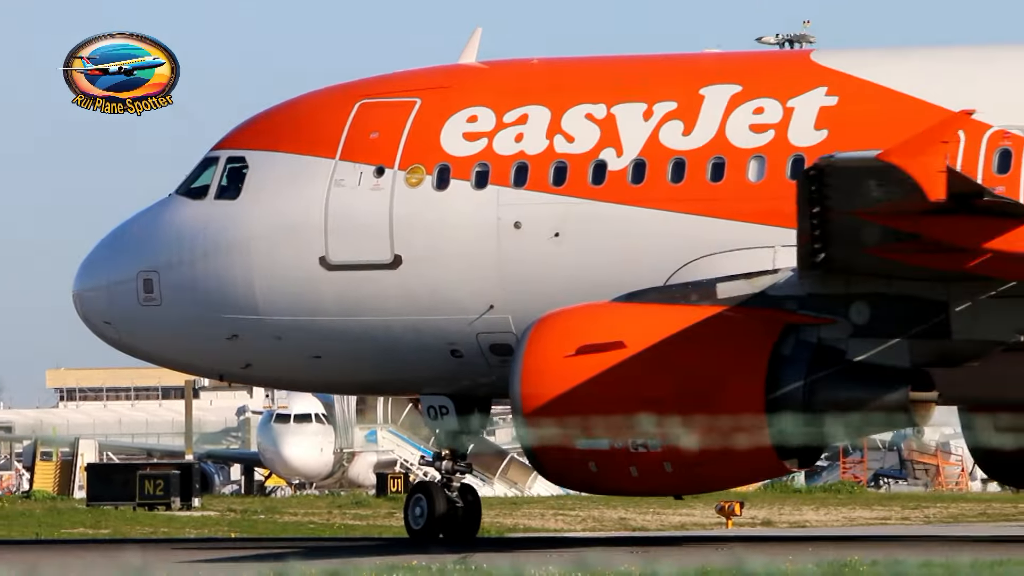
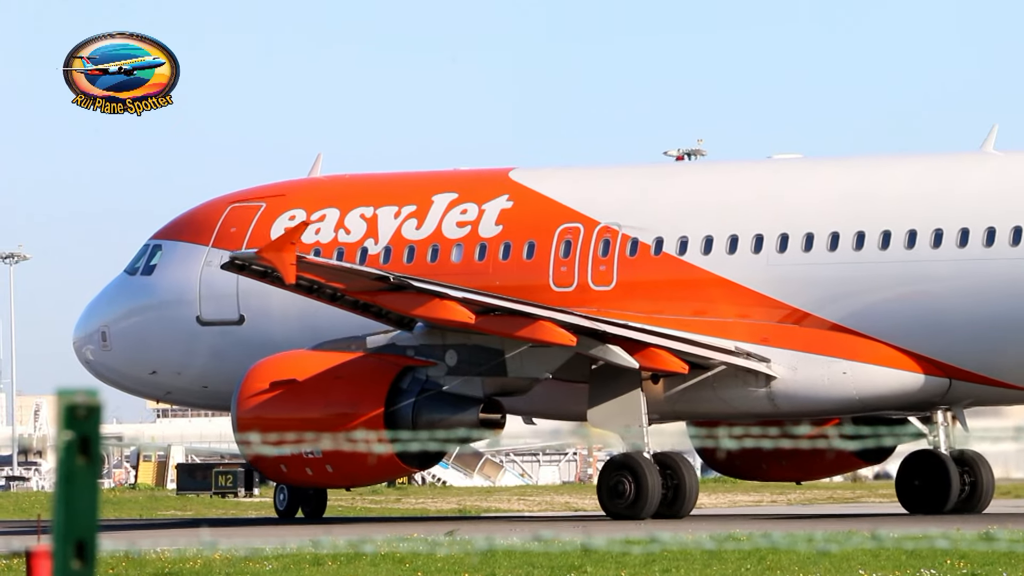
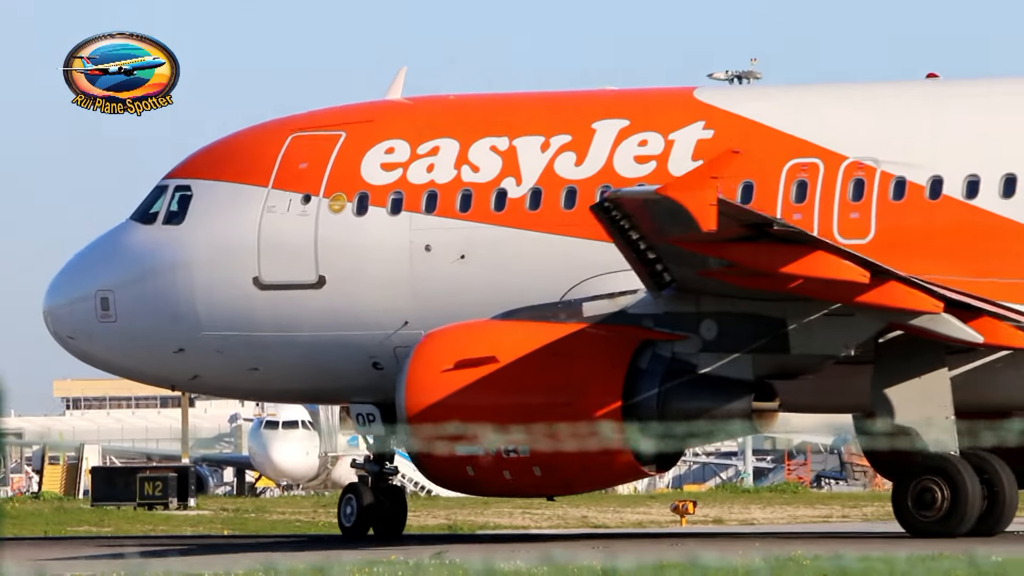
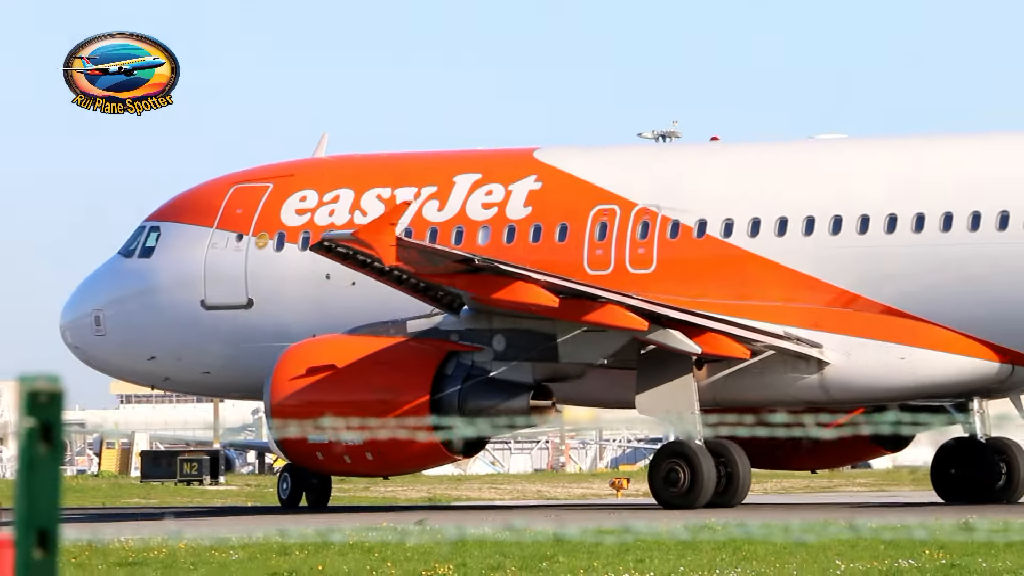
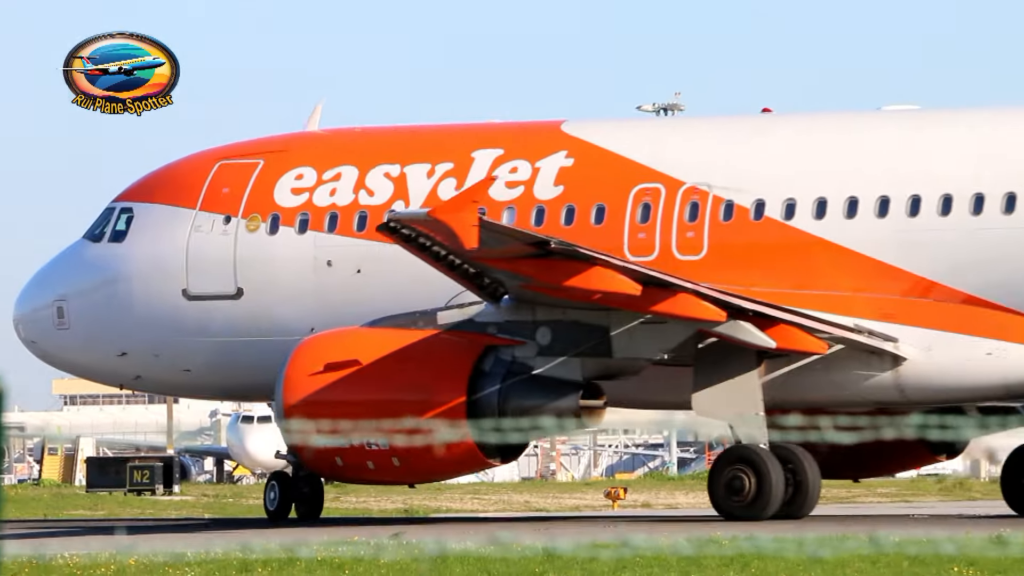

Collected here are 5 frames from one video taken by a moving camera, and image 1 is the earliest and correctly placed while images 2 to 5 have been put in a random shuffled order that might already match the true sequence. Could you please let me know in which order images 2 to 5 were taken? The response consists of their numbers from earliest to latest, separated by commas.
3, 5, 4, 2
